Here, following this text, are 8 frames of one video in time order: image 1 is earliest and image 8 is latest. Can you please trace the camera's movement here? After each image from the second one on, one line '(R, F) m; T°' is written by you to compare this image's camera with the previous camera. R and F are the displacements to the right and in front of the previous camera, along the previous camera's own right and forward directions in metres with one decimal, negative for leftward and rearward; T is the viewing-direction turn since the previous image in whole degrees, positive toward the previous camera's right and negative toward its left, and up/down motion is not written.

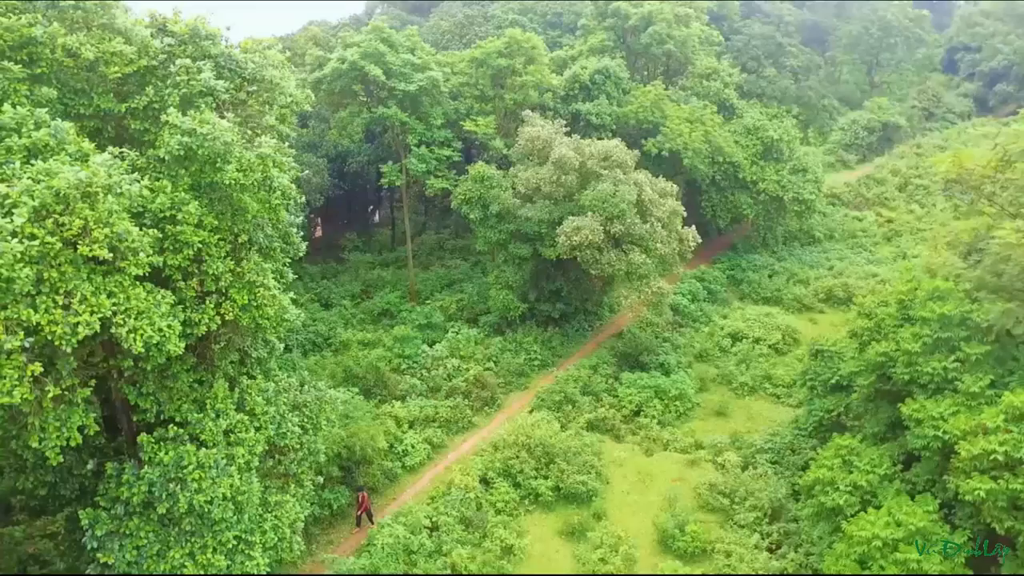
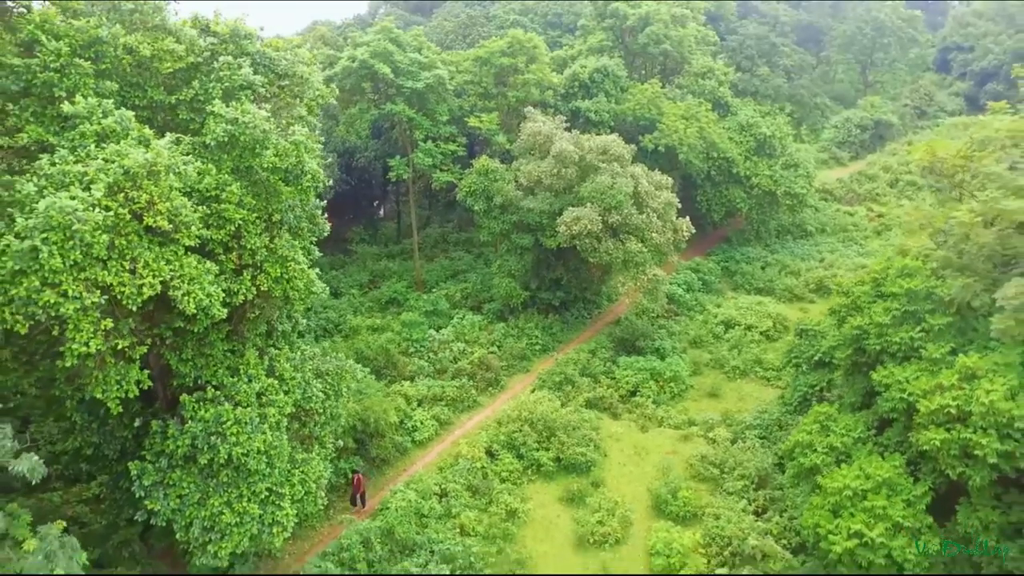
(-0.1, -0.9) m; 0°
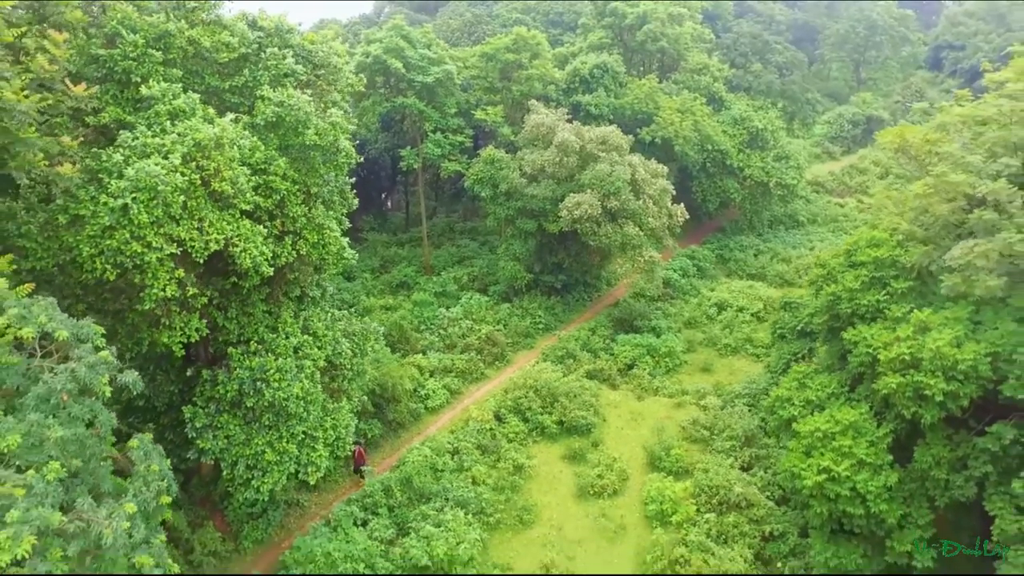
(-0.1, -1.2) m; 0°
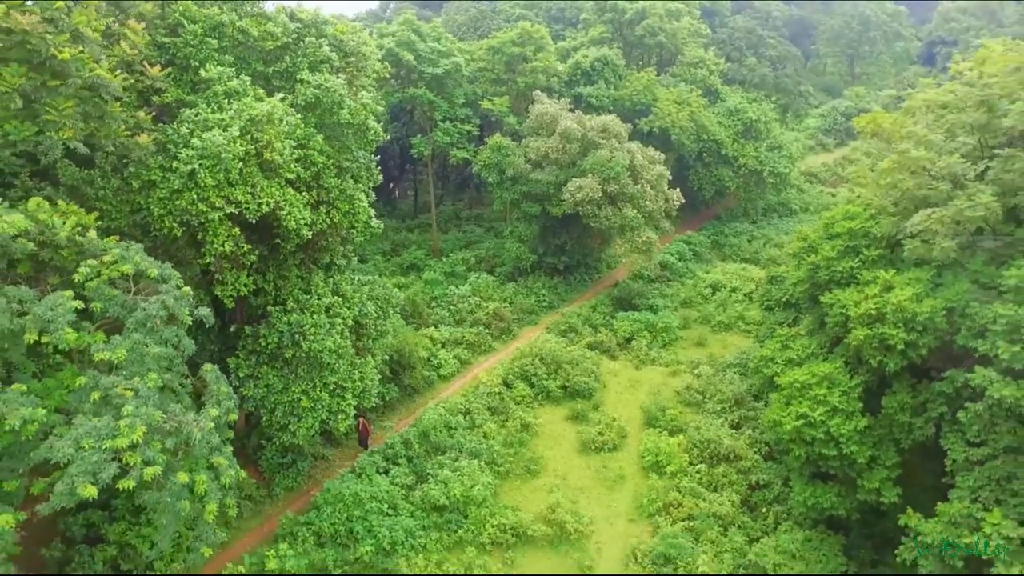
(-0.1, -1.2) m; 0°
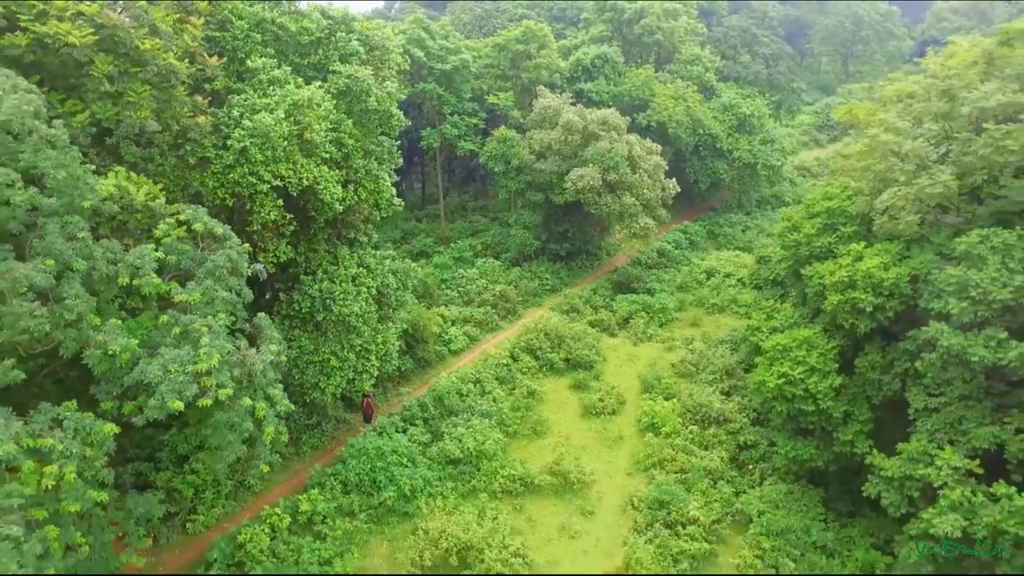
(-0.1, -1.3) m; 0°
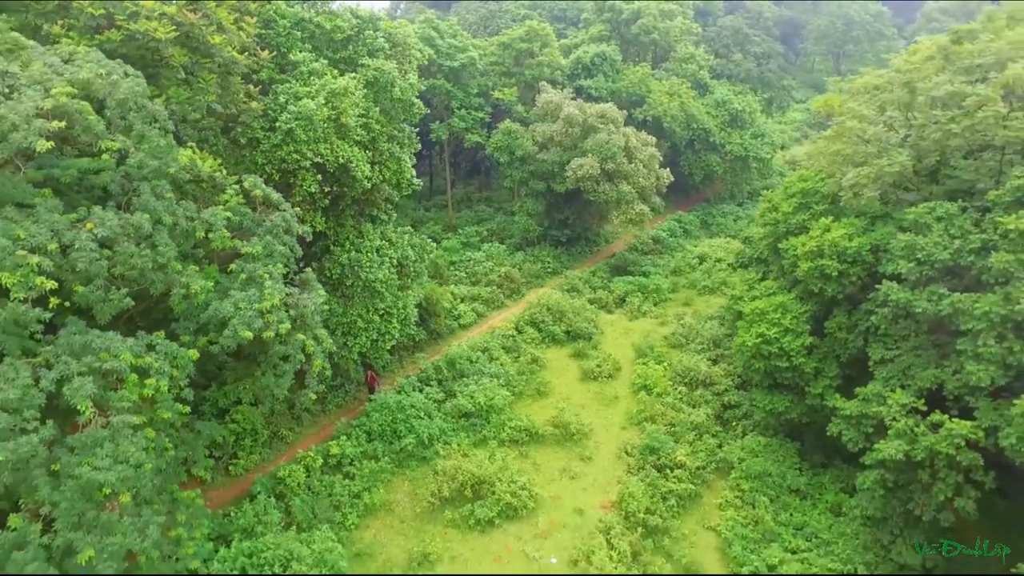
(-0.1, -1.6) m; 0°
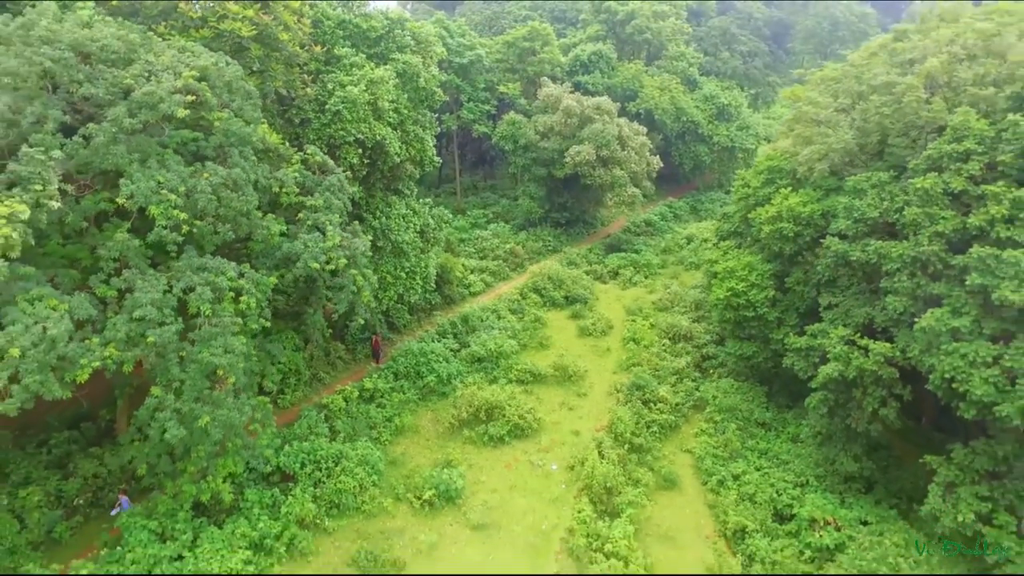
(-0.1, -2.5) m; 0°
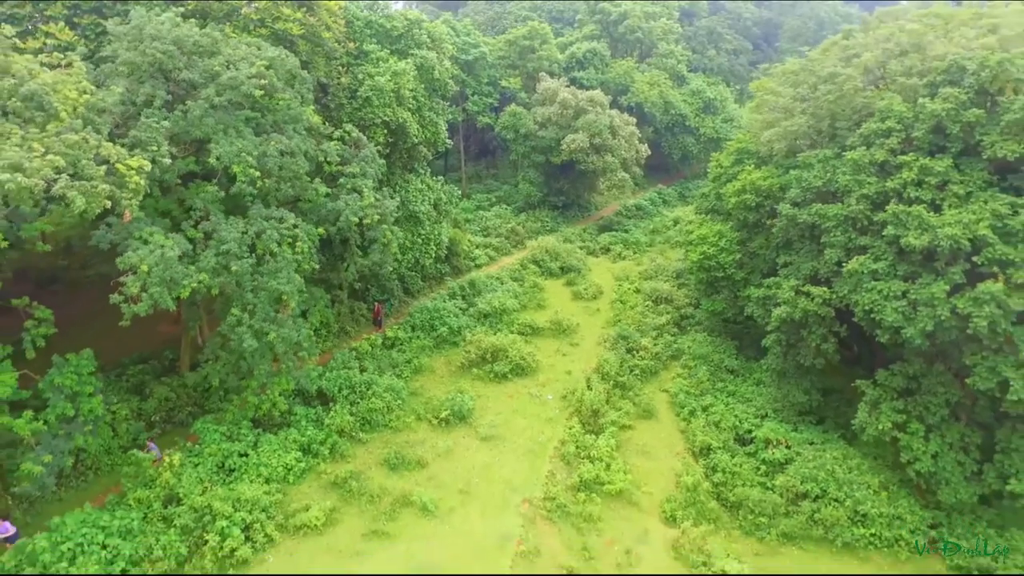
(0.0, -2.7) m; 0°
